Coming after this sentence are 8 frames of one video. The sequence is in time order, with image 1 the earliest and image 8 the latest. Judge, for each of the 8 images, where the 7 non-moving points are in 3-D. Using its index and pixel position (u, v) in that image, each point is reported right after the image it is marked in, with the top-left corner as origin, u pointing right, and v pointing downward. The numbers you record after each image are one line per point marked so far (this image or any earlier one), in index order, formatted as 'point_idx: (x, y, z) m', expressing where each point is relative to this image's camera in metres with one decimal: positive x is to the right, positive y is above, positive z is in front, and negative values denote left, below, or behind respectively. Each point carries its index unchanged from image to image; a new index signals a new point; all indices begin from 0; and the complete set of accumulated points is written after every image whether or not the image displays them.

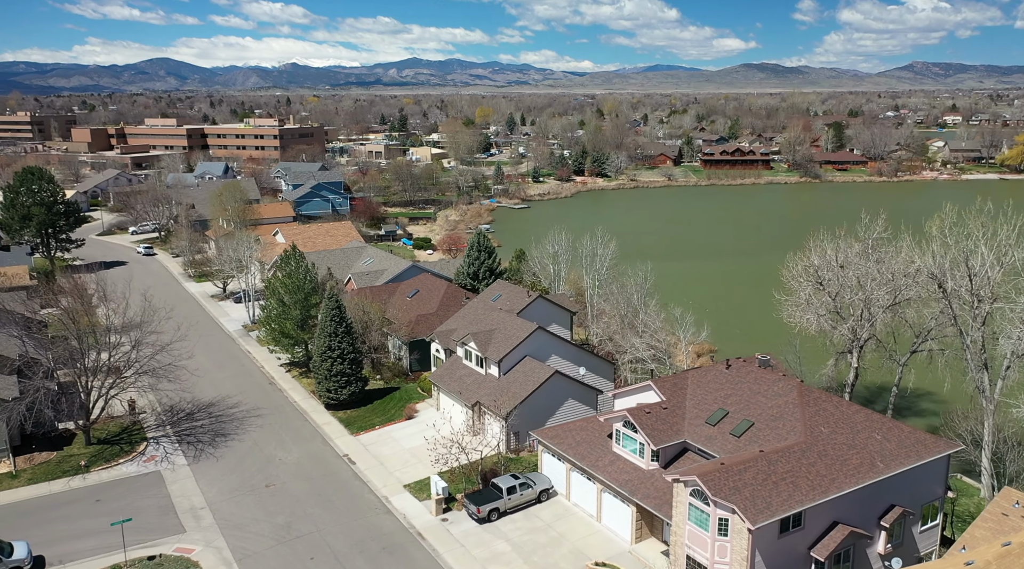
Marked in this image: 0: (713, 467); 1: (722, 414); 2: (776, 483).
0: (+4.2, -3.7, +16.8) m
1: (+5.0, -3.1, +19.6) m
2: (+5.3, -4.1, +16.6) m
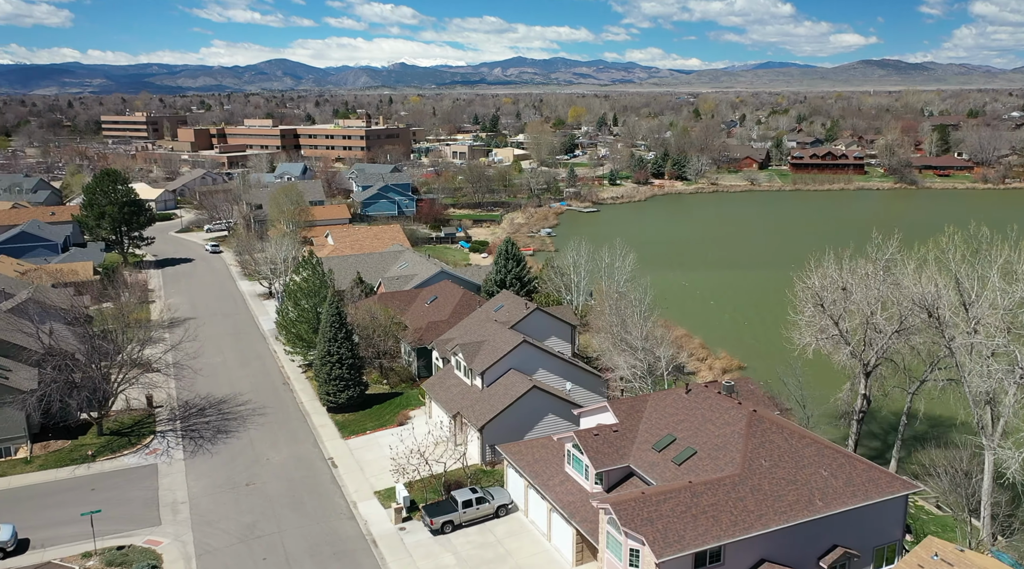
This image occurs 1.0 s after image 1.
0: (+2.5, -4.3, +16.6) m
1: (+3.7, -3.7, +19.3) m
2: (+3.6, -4.6, +16.3) m
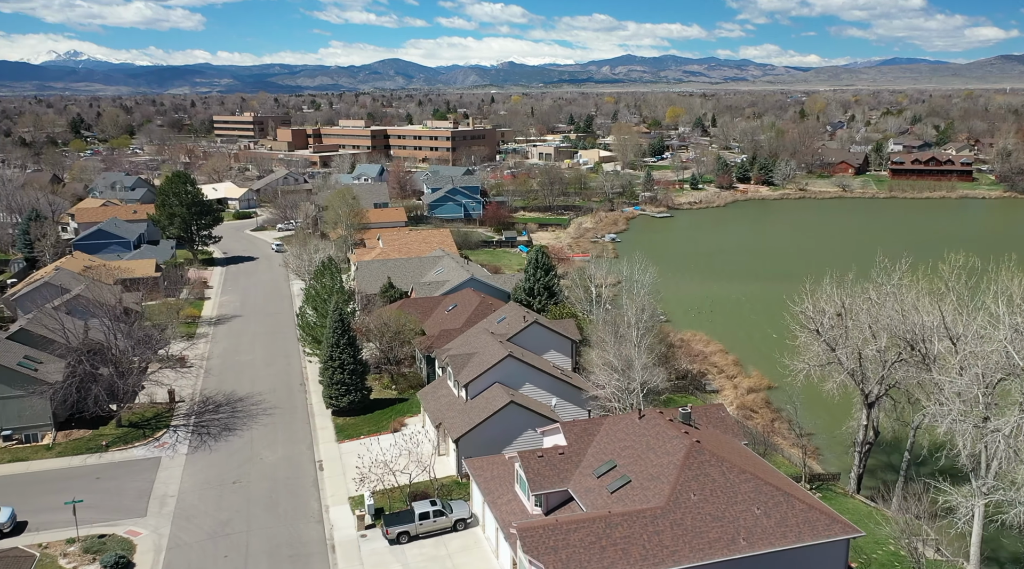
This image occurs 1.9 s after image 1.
0: (+0.7, -4.8, +16.6) m
1: (+2.3, -4.3, +19.1) m
2: (+1.8, -5.2, +16.1) m
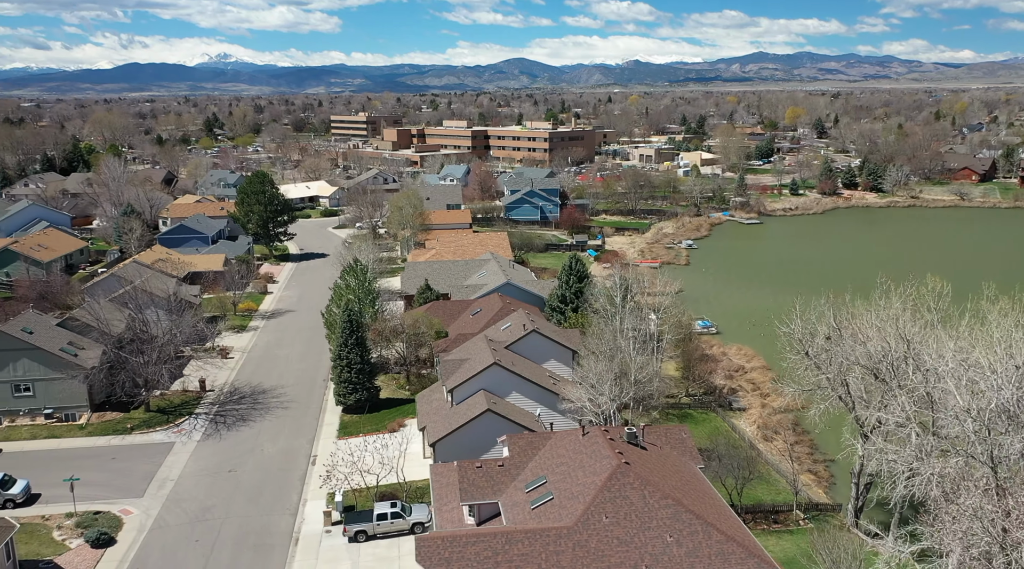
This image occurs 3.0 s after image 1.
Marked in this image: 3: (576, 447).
0: (-1.3, -5.1, +16.8) m
1: (+0.6, -4.6, +19.0) m
2: (-0.3, -5.6, +16.2) m
3: (+1.5, -4.0, +19.7) m
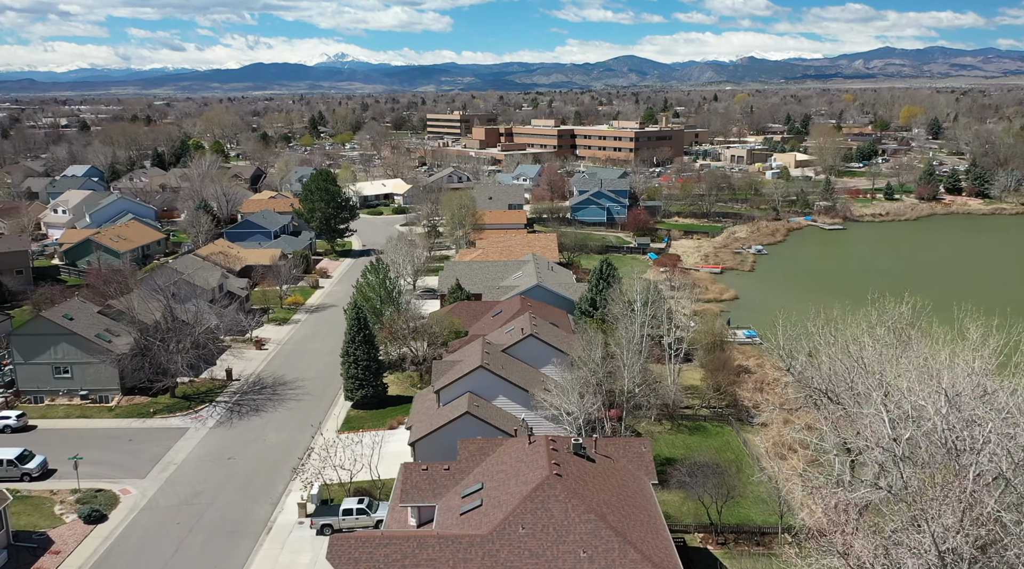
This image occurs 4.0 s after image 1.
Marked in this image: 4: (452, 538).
0: (-3.1, -5.2, +17.1) m
1: (-0.8, -4.8, +19.1) m
2: (-2.2, -5.7, +16.4) m
3: (+0.2, -4.1, +19.6) m
4: (-1.2, -5.3, +16.9) m
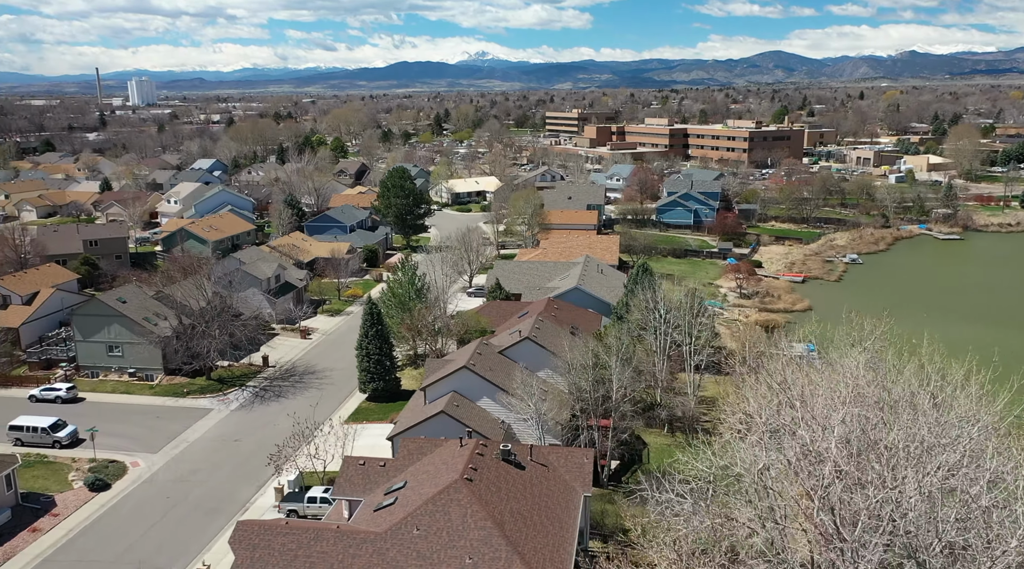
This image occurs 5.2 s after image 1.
0: (-5.2, -5.2, +17.8) m
1: (-2.7, -4.8, +19.4) m
2: (-4.5, -5.7, +16.9) m
3: (-1.6, -4.2, +19.7) m
4: (-3.5, -5.3, +17.3) m
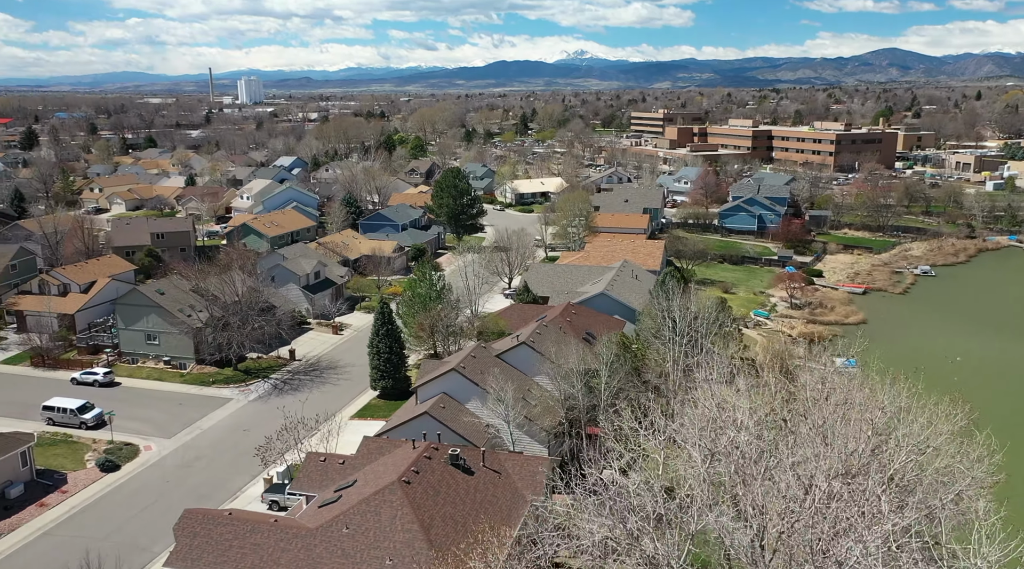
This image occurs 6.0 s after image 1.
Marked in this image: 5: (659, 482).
0: (-6.7, -5.2, +18.6) m
1: (-4.0, -4.9, +19.8) m
2: (-6.1, -5.7, +17.6) m
3: (-2.8, -4.3, +20.0) m
4: (-5.0, -5.4, +17.8) m
5: (+3.5, -4.8, +19.8) m
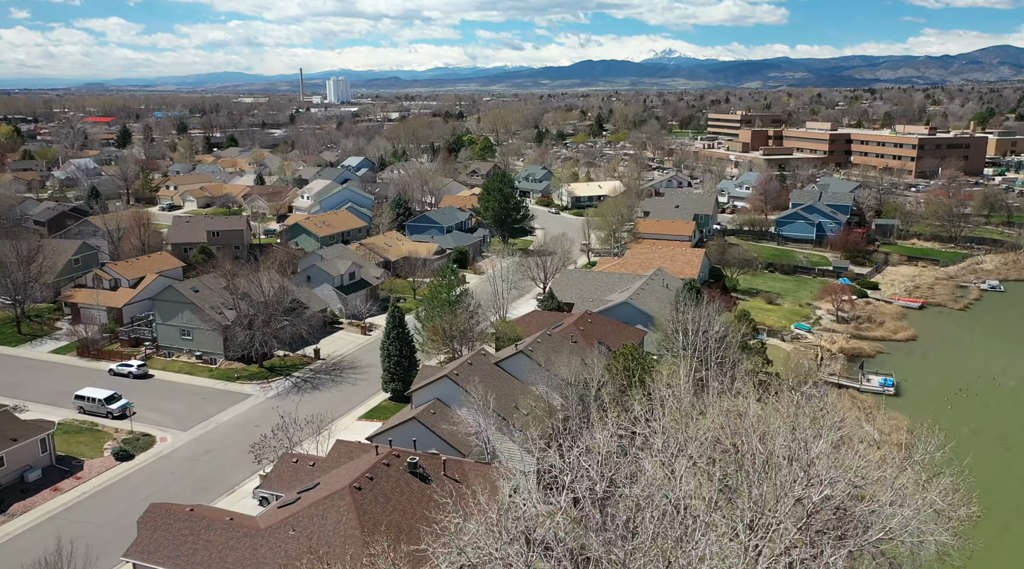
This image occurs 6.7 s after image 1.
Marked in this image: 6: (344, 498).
0: (-7.9, -5.3, +19.4) m
1: (-5.1, -5.1, +20.3) m
2: (-7.4, -5.8, +18.4) m
3: (-3.9, -4.5, +20.4) m
4: (-6.3, -5.5, +18.5) m
5: (+2.4, -5.2, +19.5) m
6: (-3.8, -4.9, +18.4) m
